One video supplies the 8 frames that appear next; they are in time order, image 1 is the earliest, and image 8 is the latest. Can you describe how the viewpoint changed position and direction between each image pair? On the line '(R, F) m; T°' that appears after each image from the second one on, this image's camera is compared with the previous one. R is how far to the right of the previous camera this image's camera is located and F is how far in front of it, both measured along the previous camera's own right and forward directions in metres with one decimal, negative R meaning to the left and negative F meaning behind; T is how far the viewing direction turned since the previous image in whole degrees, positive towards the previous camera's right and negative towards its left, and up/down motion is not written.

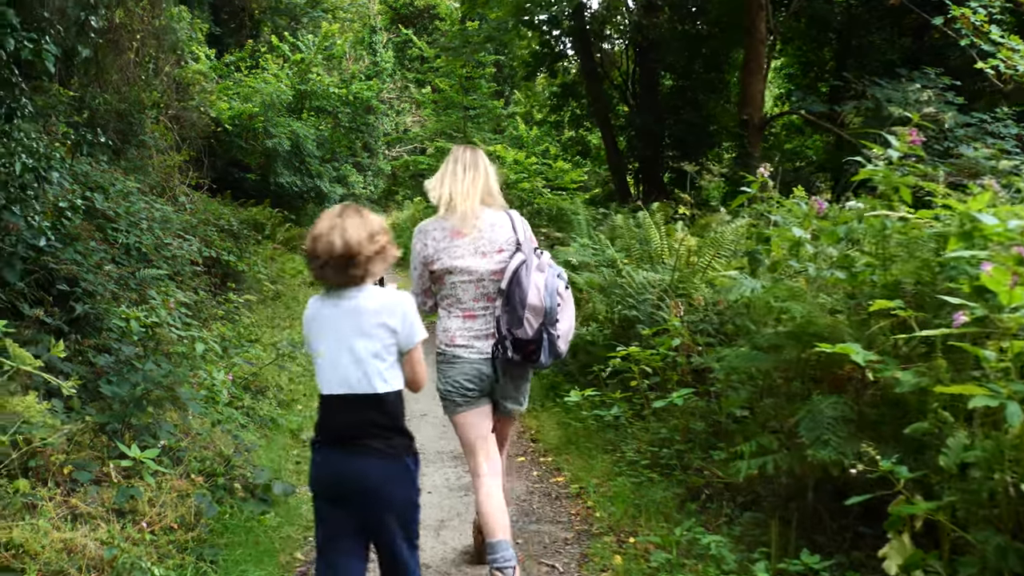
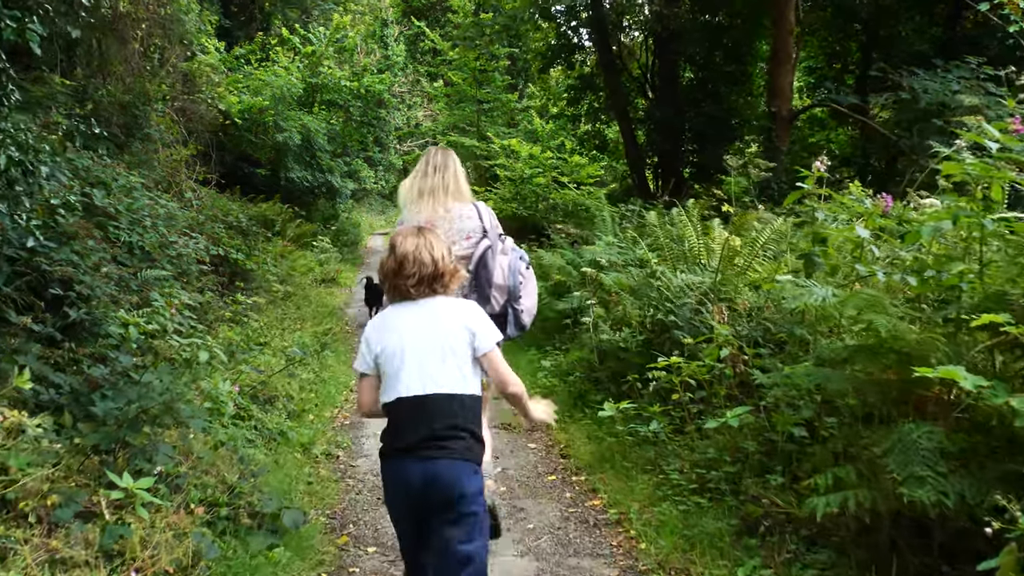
(-0.1, +0.4) m; -1°
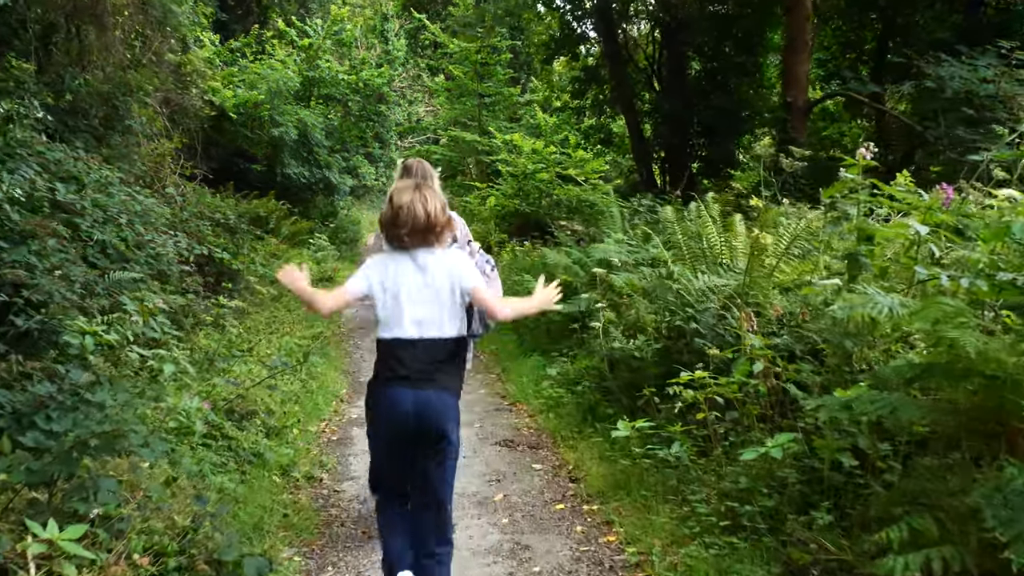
(0.0, +0.6) m; 0°
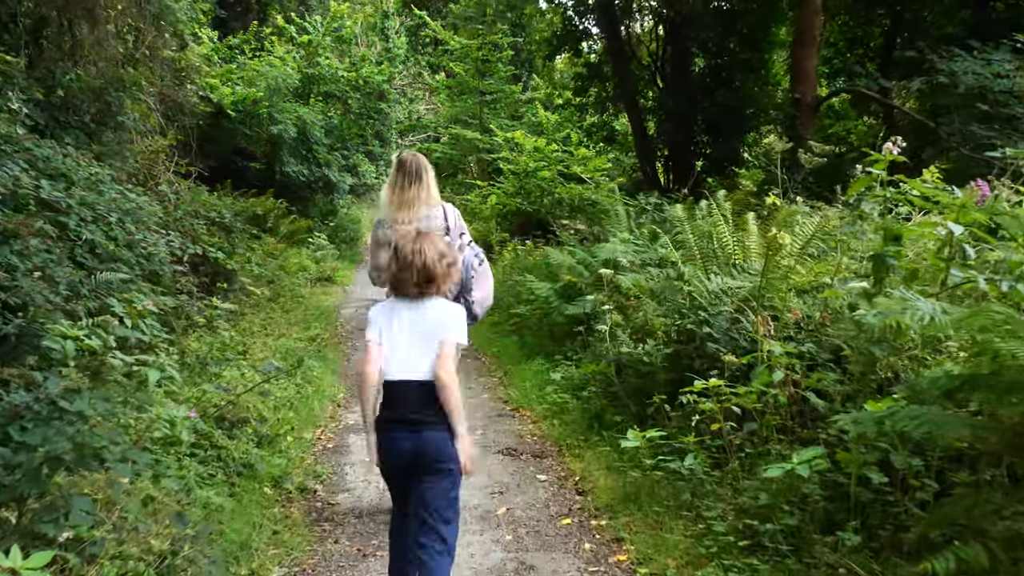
(0.0, +0.2) m; 0°
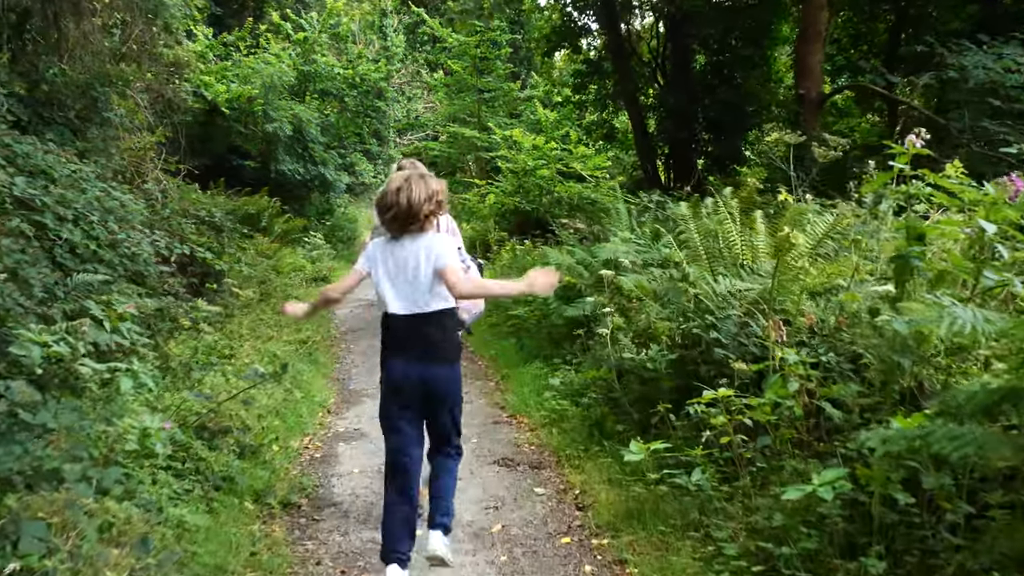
(0.0, +0.3) m; 0°
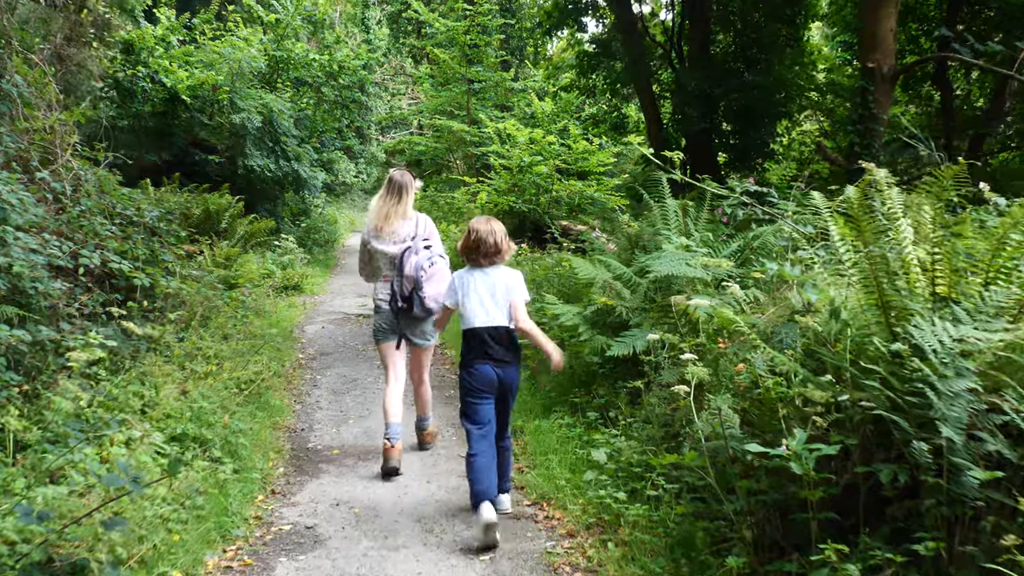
(-0.2, +1.9) m; +1°
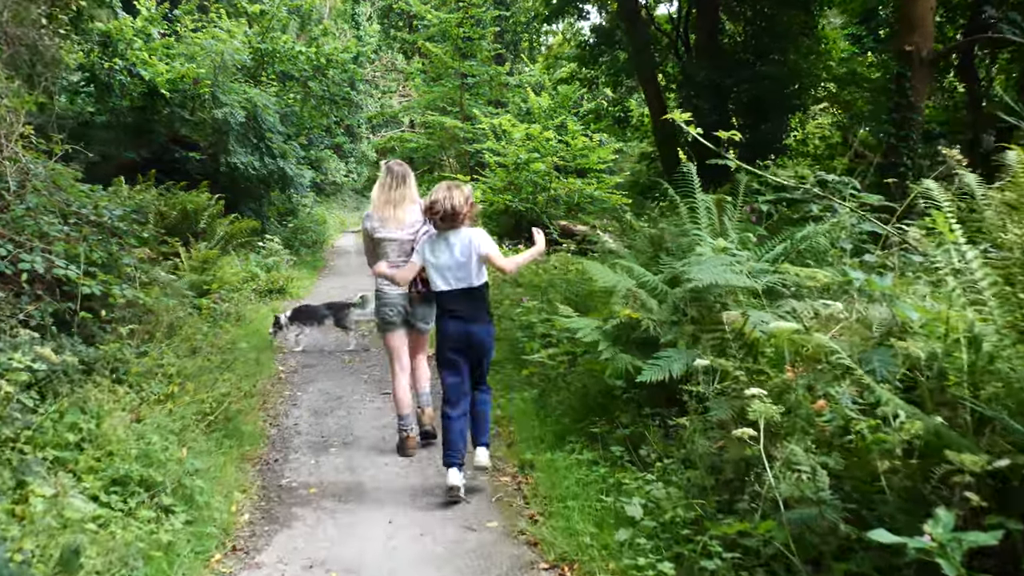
(-0.1, +0.8) m; +1°
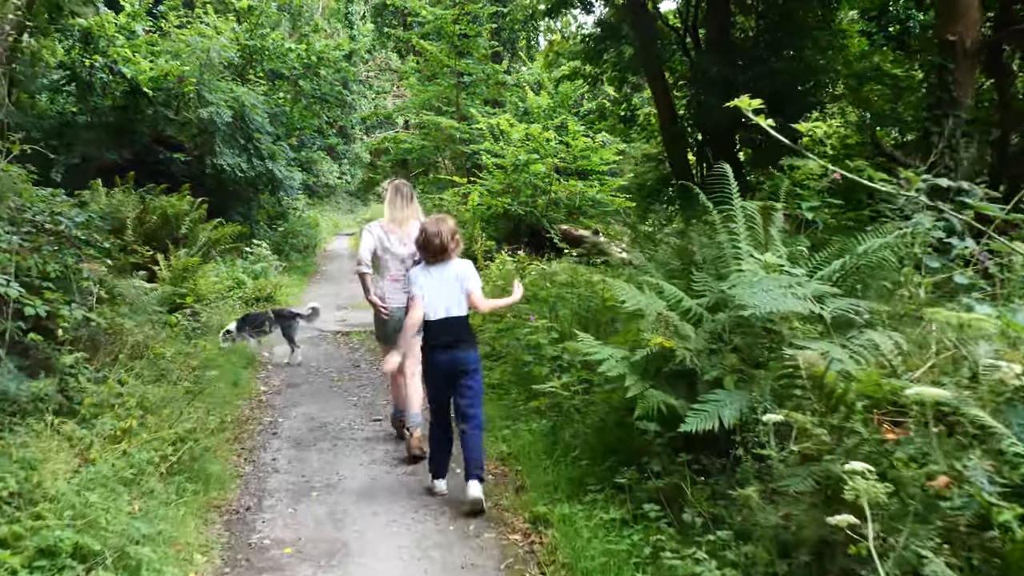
(-0.1, +0.7) m; 0°
